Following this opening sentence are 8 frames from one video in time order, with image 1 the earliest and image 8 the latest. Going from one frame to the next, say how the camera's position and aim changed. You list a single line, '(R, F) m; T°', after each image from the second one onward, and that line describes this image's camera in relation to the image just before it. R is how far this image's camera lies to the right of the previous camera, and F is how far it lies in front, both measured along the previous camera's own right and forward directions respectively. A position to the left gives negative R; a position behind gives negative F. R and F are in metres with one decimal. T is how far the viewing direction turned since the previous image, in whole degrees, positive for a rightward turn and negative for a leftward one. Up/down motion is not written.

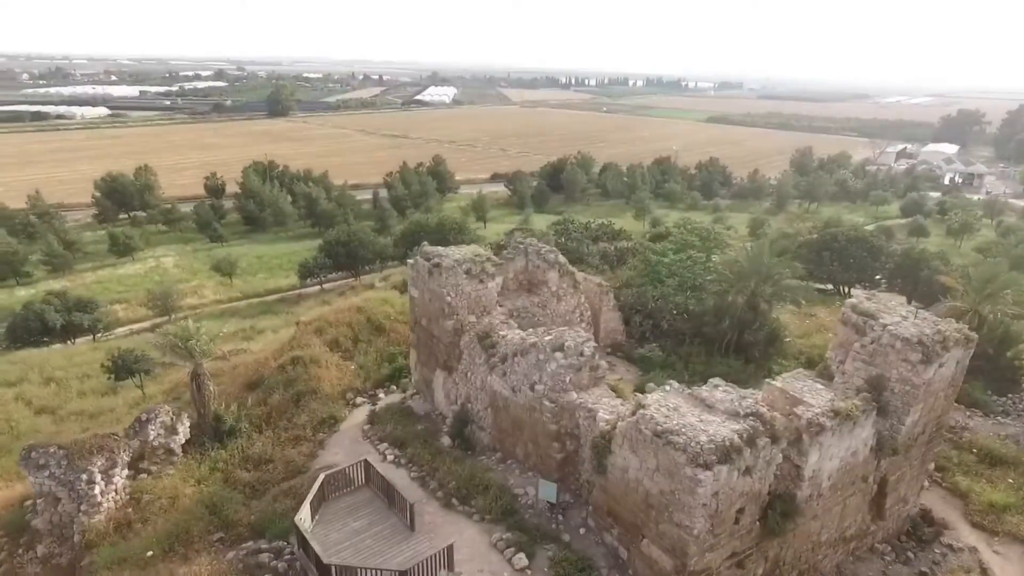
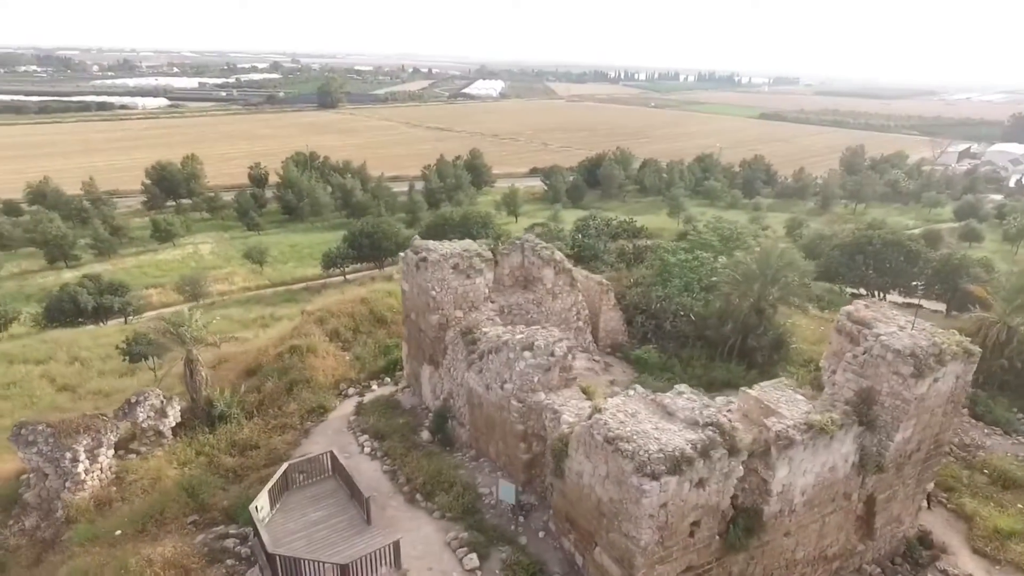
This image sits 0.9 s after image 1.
(+1.0, +0.2) m; -4°
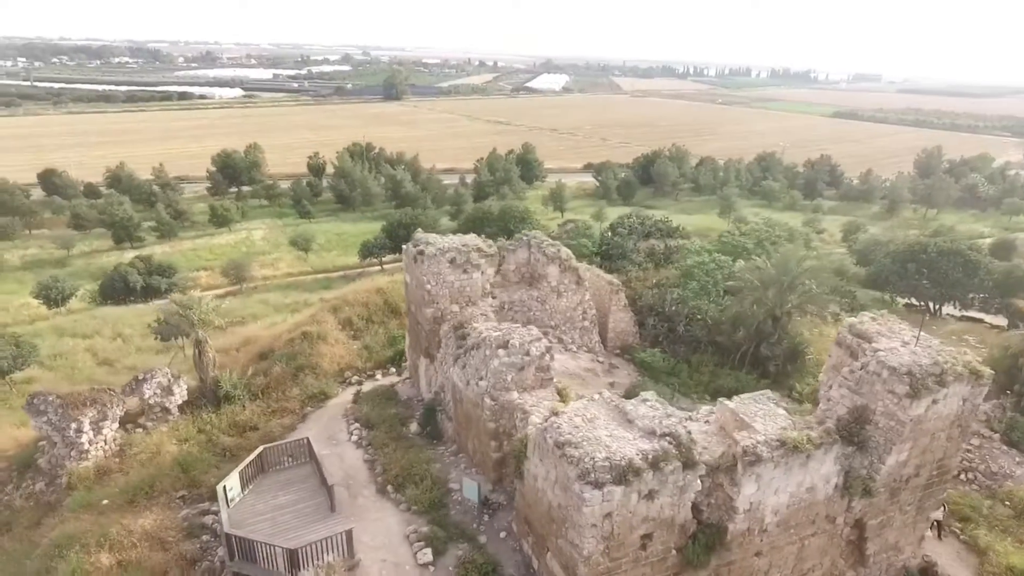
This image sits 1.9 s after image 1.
(+1.1, +0.1) m; -5°
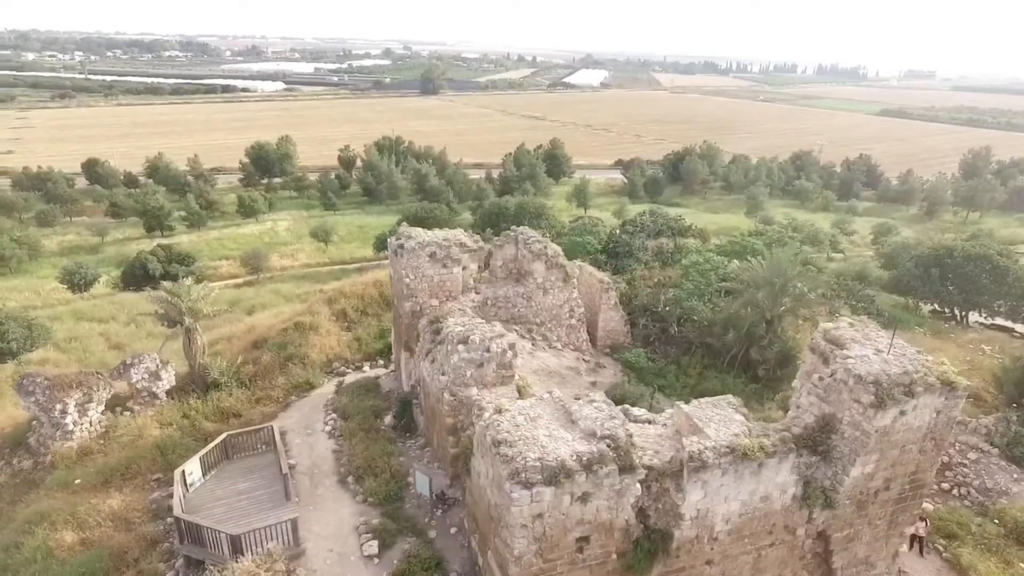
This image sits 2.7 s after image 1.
(+1.0, +0.1) m; -3°
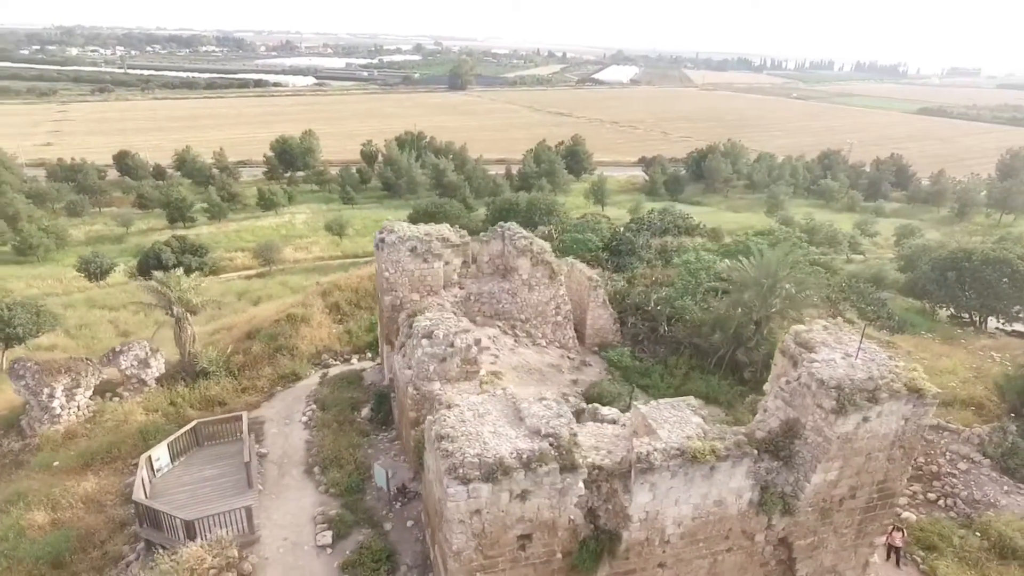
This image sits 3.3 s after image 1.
(+0.8, 0.0) m; -2°
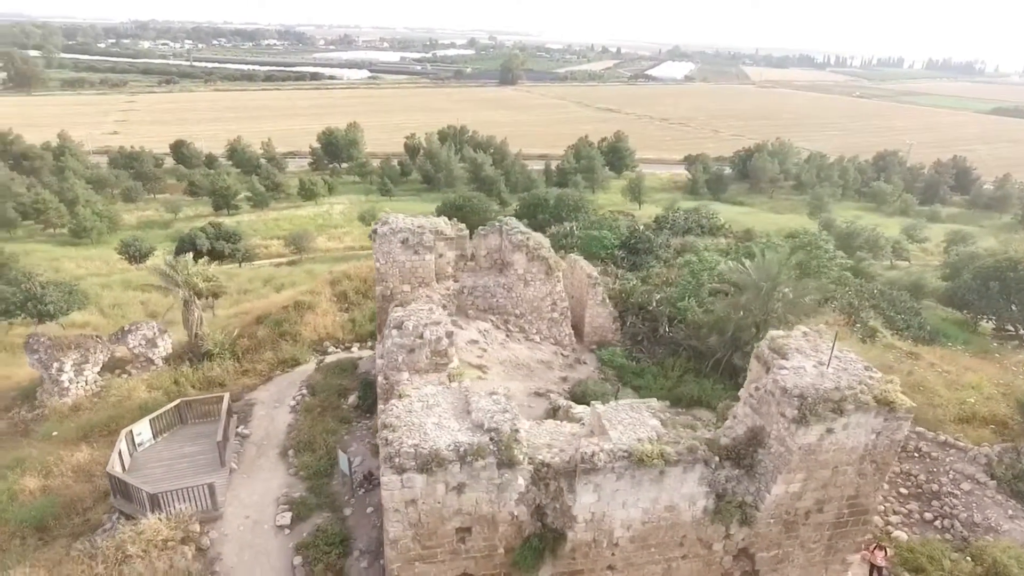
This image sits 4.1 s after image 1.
(+1.0, +0.1) m; -4°
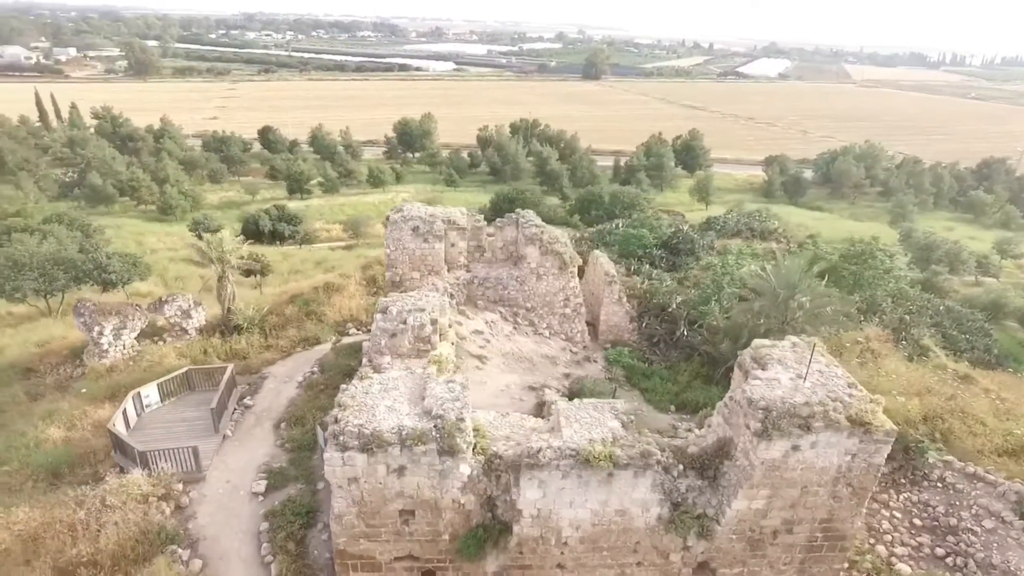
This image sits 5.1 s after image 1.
(+1.2, +0.1) m; -7°
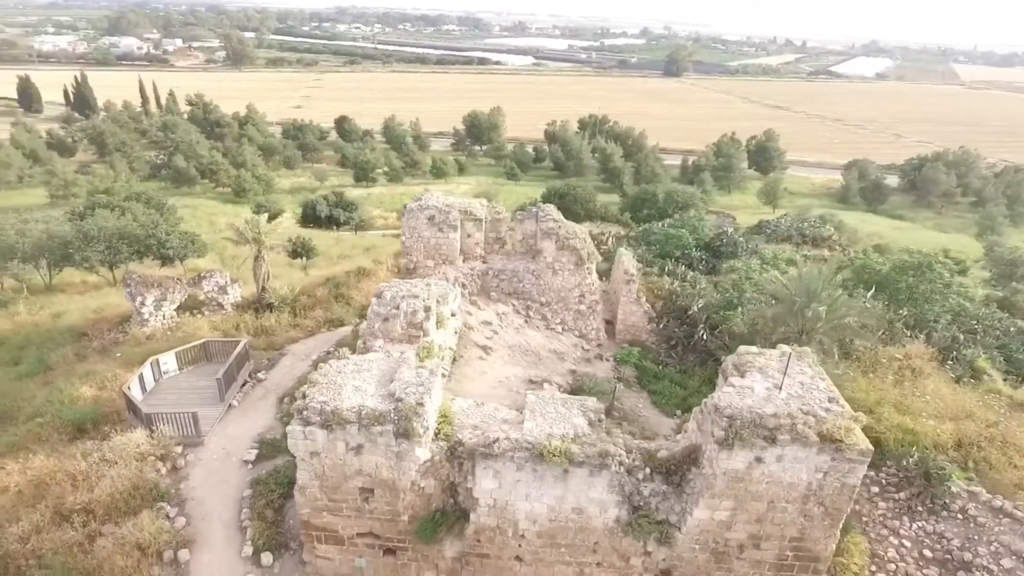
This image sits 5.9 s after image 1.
(+1.1, 0.0) m; -6°
